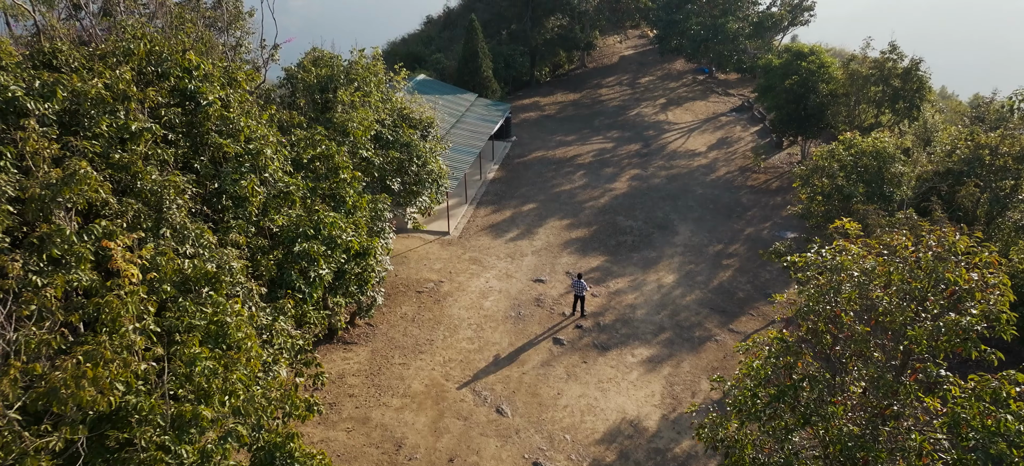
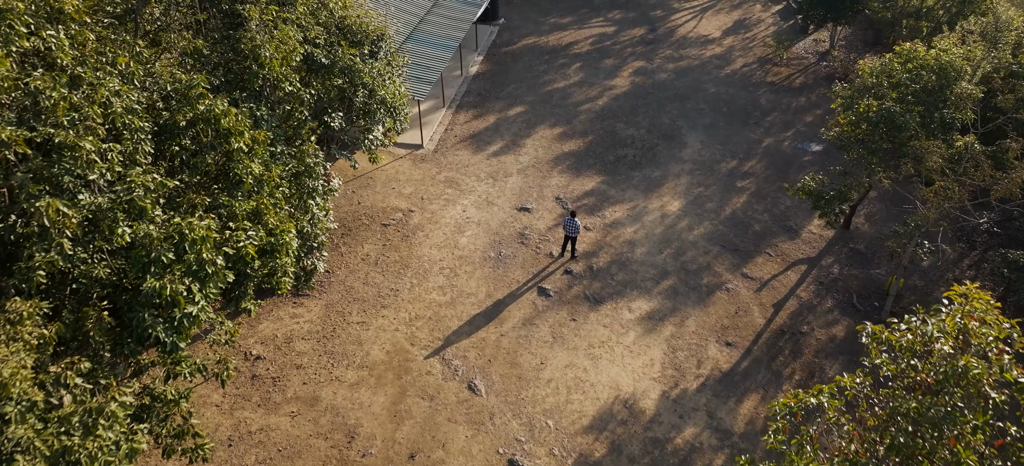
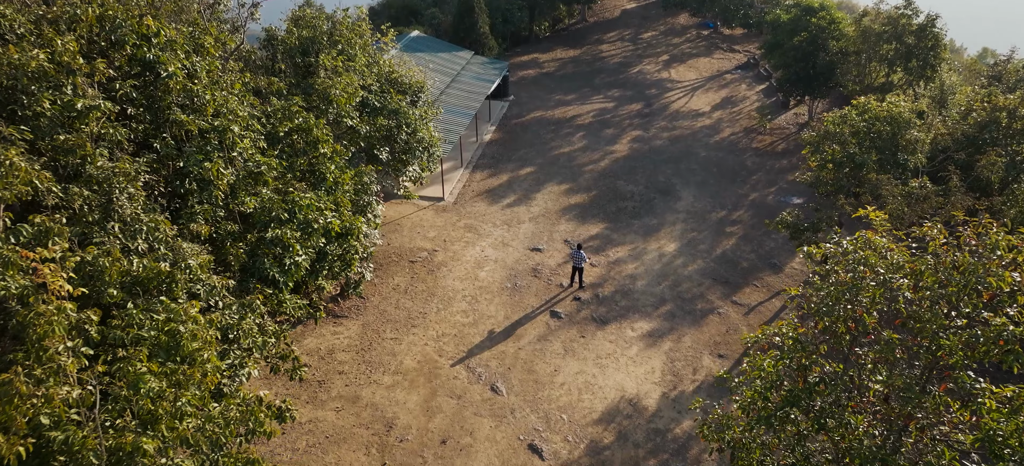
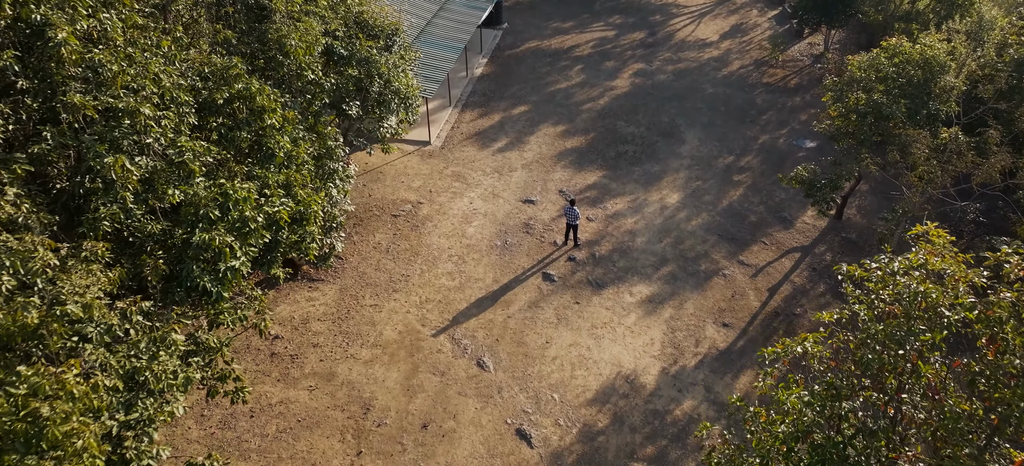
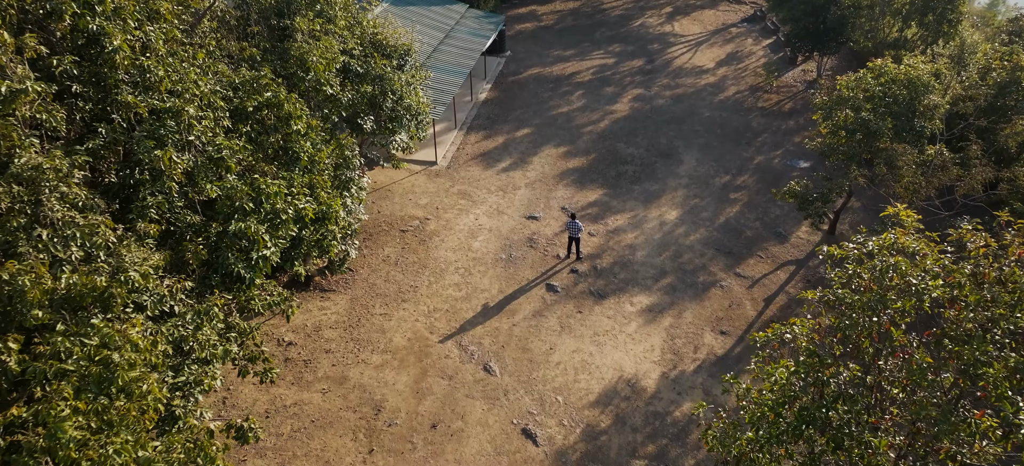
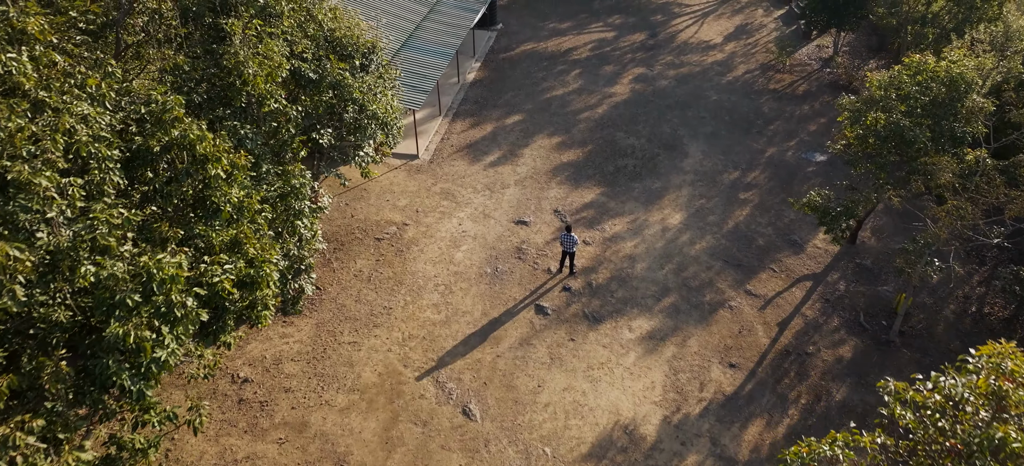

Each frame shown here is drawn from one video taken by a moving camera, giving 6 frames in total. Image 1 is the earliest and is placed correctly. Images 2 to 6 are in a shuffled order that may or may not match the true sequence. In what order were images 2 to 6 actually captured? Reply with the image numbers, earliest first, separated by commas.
3, 5, 4, 2, 6
